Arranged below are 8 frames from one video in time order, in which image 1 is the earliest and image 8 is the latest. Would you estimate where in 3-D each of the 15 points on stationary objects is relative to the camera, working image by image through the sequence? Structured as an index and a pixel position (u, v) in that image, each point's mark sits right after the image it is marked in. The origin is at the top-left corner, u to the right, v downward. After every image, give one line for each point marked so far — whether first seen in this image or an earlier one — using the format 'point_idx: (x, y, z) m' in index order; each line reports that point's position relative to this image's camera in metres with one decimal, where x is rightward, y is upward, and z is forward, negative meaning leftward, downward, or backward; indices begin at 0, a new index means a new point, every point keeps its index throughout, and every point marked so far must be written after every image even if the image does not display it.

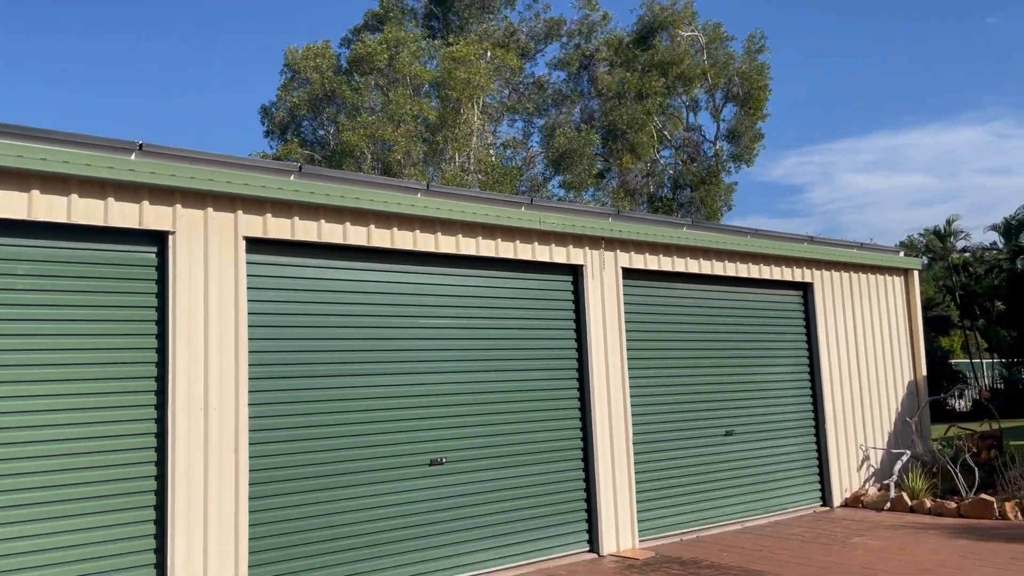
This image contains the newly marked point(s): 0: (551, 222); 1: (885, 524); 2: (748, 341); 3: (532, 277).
0: (+0.4, +0.6, +8.0) m
1: (+4.2, -2.7, +9.4) m
2: (+2.8, -0.7, +10.0) m
3: (+0.2, +0.1, +8.2) m
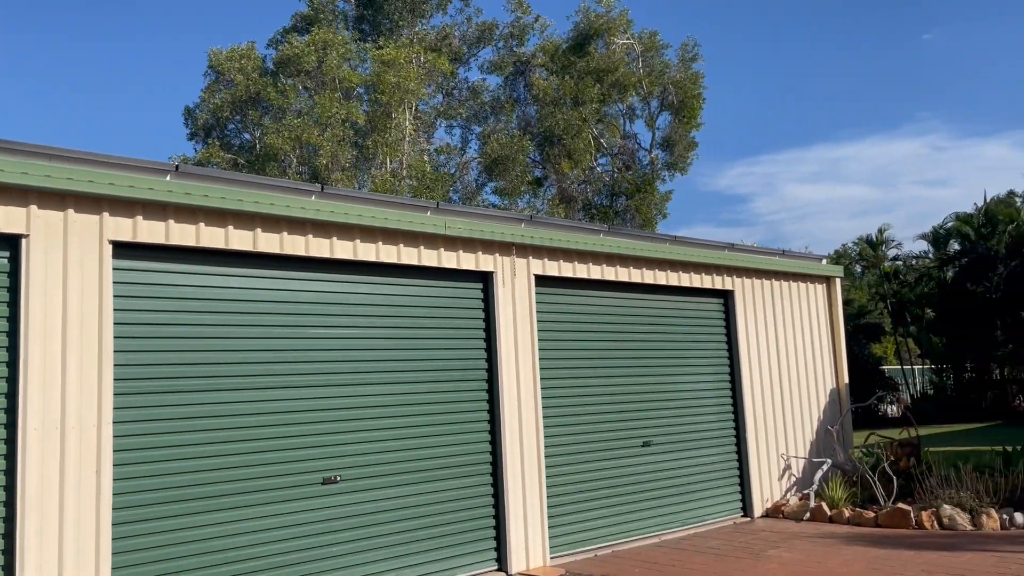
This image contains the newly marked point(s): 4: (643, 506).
0: (-0.5, +0.6, +7.7) m
1: (+3.2, -2.7, +9.2) m
2: (+1.8, -0.7, +9.8) m
3: (-0.7, 0.0, +7.8) m
4: (+1.4, -2.4, +9.2) m
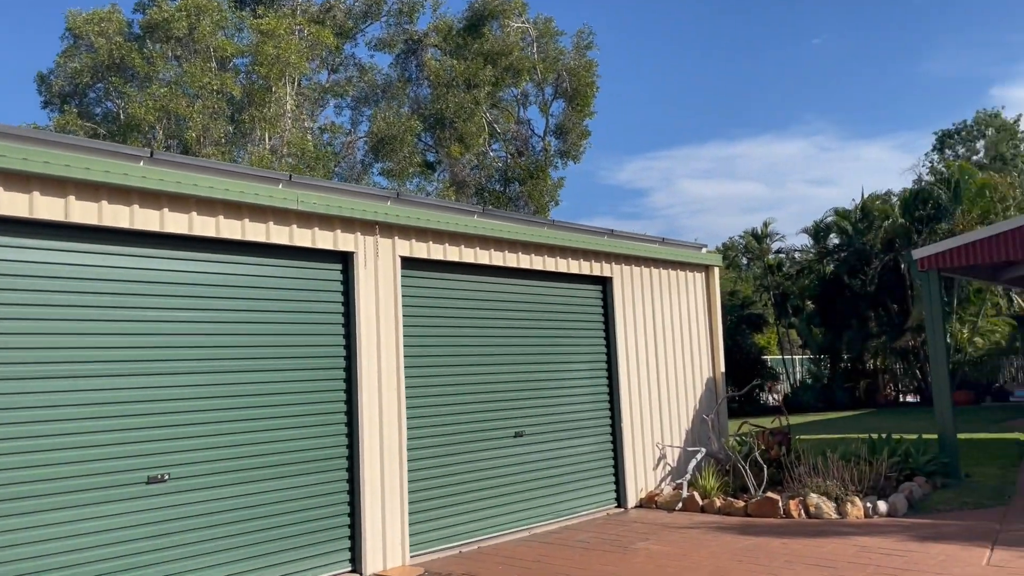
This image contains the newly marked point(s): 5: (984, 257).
0: (-1.7, +0.7, +7.1) m
1: (+1.8, -2.6, +9.1) m
2: (+0.3, -0.6, +9.5) m
3: (-1.9, +0.2, +7.2) m
4: (0.0, -2.2, +8.9) m
5: (+5.9, +0.4, +10.4) m
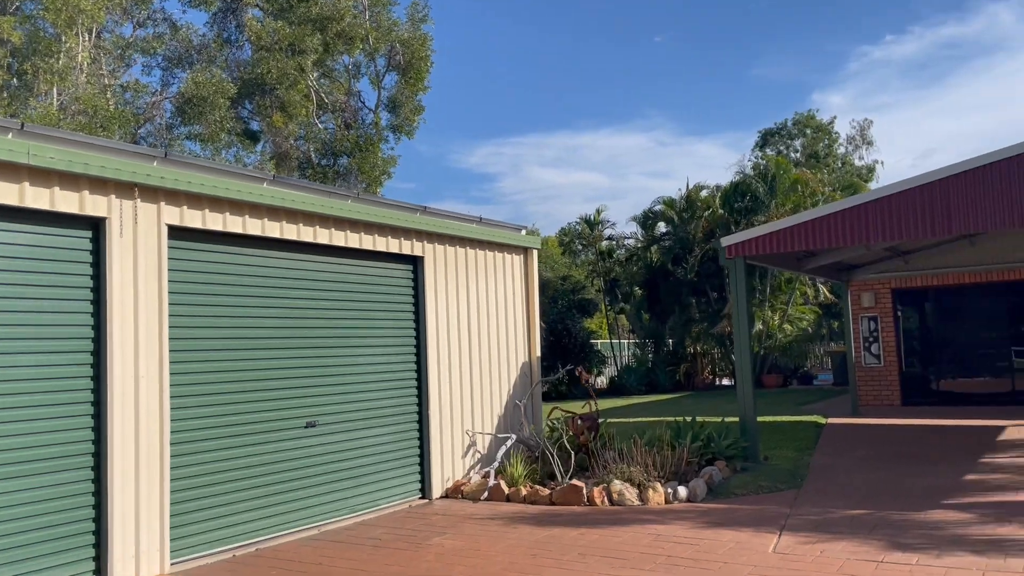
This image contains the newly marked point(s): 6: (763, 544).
0: (-3.3, +0.9, +6.0) m
1: (-0.4, -2.4, +8.7) m
2: (-1.8, -0.3, +8.8) m
3: (-3.6, +0.4, +6.1) m
4: (-2.1, -2.0, +8.1) m
5: (+3.5, +0.5, +10.7) m
6: (+2.2, -2.2, +7.2) m
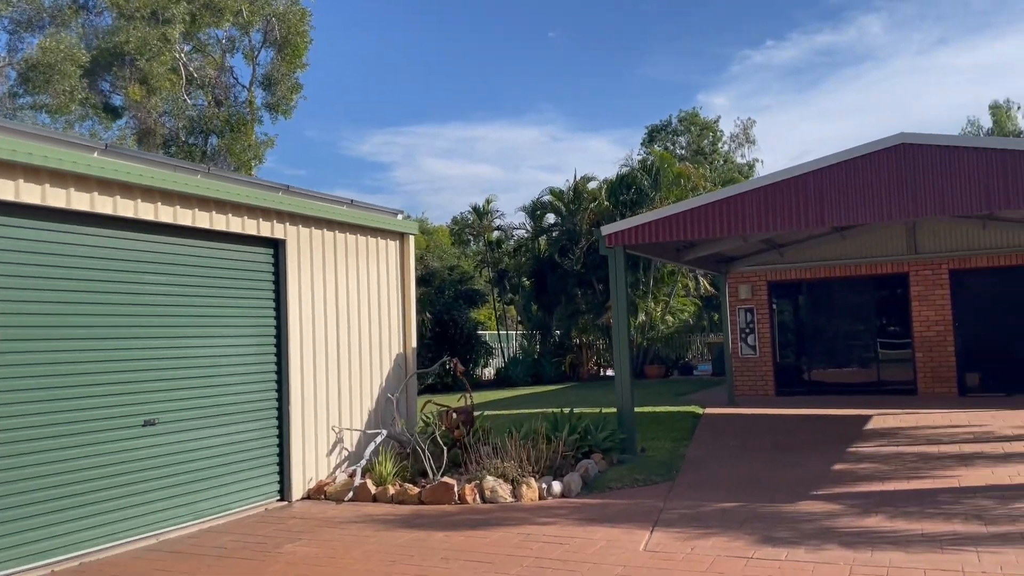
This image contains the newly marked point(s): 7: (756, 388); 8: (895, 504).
0: (-4.3, +1.1, +5.1) m
1: (-1.7, -2.3, +8.1) m
2: (-3.1, -0.2, +8.0) m
3: (-4.5, +0.6, +5.1) m
4: (-3.3, -1.9, +7.3) m
5: (+1.9, +0.7, +10.6) m
6: (+1.0, -2.1, +7.0) m
7: (+5.1, -2.1, +17.4) m
8: (+3.5, -2.0, +7.7) m
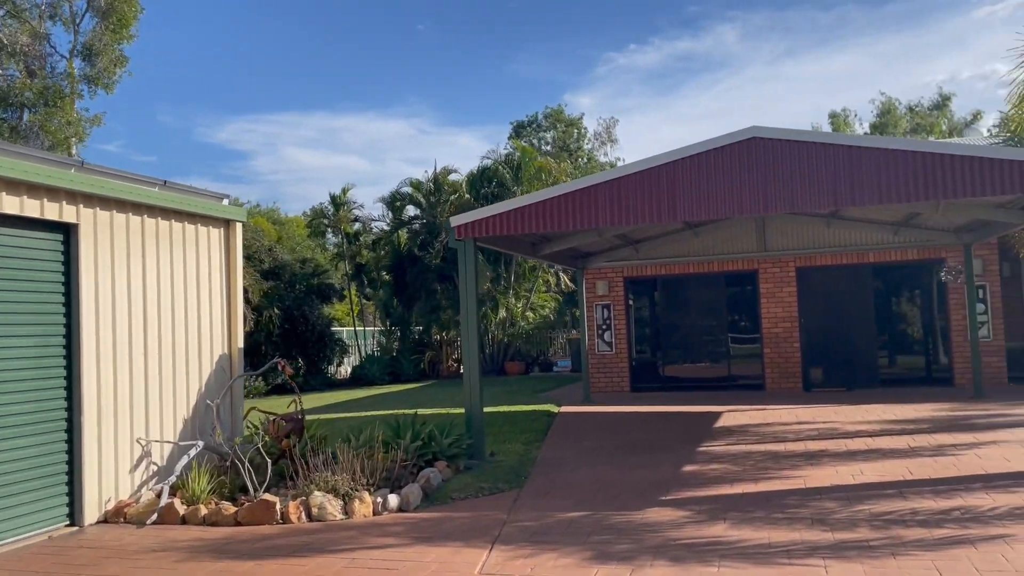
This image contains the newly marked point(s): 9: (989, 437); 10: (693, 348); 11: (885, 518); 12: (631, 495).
0: (-5.2, +1.1, +3.6) m
1: (-3.2, -2.2, +7.0) m
2: (-4.5, -0.1, +6.7) m
3: (-5.5, +0.6, +3.6) m
4: (-4.6, -1.8, +6.0) m
5: (0.0, +0.7, +10.0) m
6: (-0.3, -2.1, +6.3) m
7: (+2.0, -2.0, +17.2) m
8: (+2.0, -1.9, +7.4) m
9: (+5.8, -1.8, +10.2) m
10: (+3.7, -1.2, +17.0) m
11: (+3.0, -1.9, +6.8) m
12: (+1.2, -2.0, +8.1) m
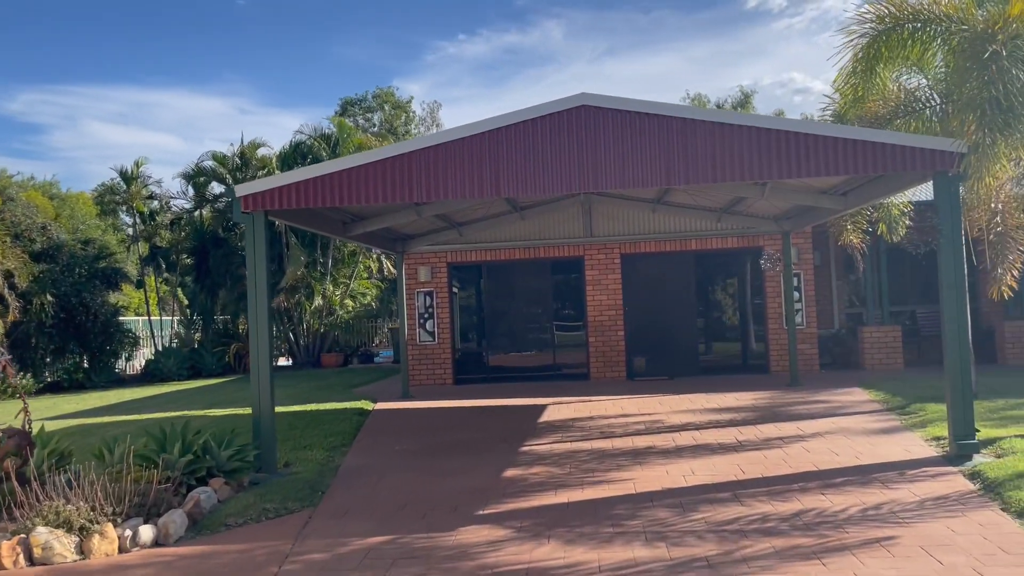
0: (-5.9, +1.3, +1.2) m
1: (-4.6, -2.0, +5.0) m
2: (-5.8, 0.0, +4.4) m
3: (-6.1, +0.7, +1.2) m
4: (-5.8, -1.6, +3.7) m
5: (-2.0, +0.9, +8.5) m
6: (-1.6, -1.9, +4.9) m
7: (-1.5, -1.7, +16.1) m
8: (+0.4, -1.8, +6.4) m
9: (+3.6, -1.6, +9.9) m
10: (+0.1, -1.0, +16.2) m
11: (+1.5, -1.7, +6.1) m
12: (-0.6, -1.9, +7.0) m
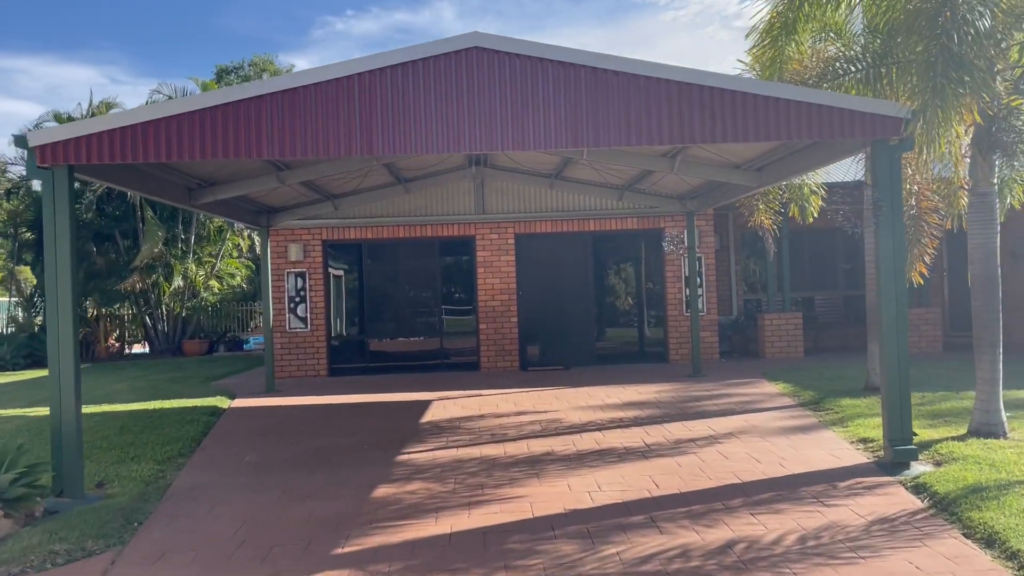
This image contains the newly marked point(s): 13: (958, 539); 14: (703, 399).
0: (-5.9, +1.3, -1.0) m
1: (-5.2, -1.9, +3.0) m
2: (-6.3, +0.2, +2.2) m
3: (-6.2, +0.8, -1.0) m
4: (-6.2, -1.5, +1.6) m
5: (-3.1, +1.1, +6.8) m
6: (-2.2, -1.8, +3.3) m
7: (-3.6, -1.4, +14.4) m
8: (-0.4, -1.7, +5.1) m
9: (+2.3, -1.5, +8.9) m
10: (-2.0, -0.6, +14.7) m
11: (+0.8, -1.6, +4.9) m
12: (-1.5, -1.7, +5.5) m
13: (+2.7, -1.5, +5.1) m
14: (+2.4, -1.4, +10.6) m
